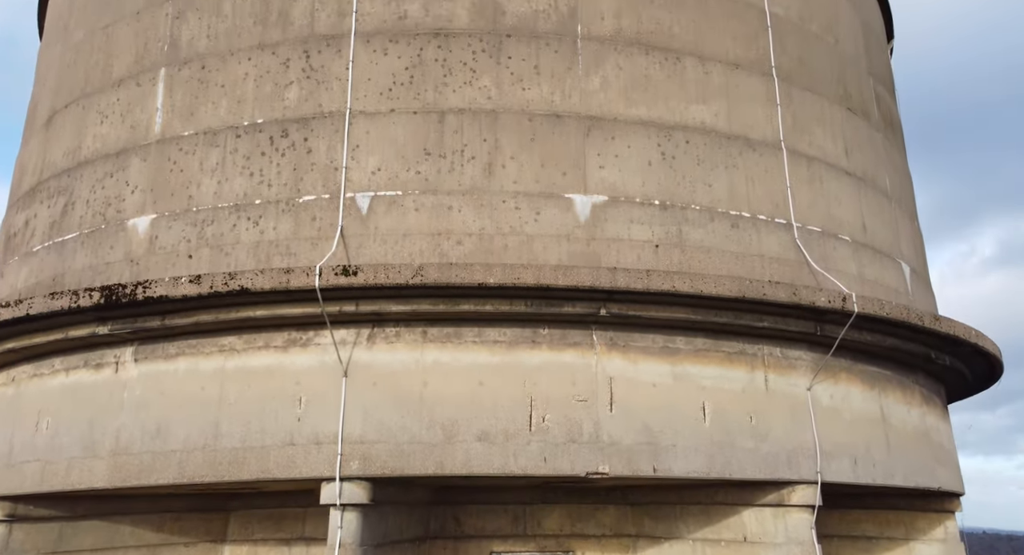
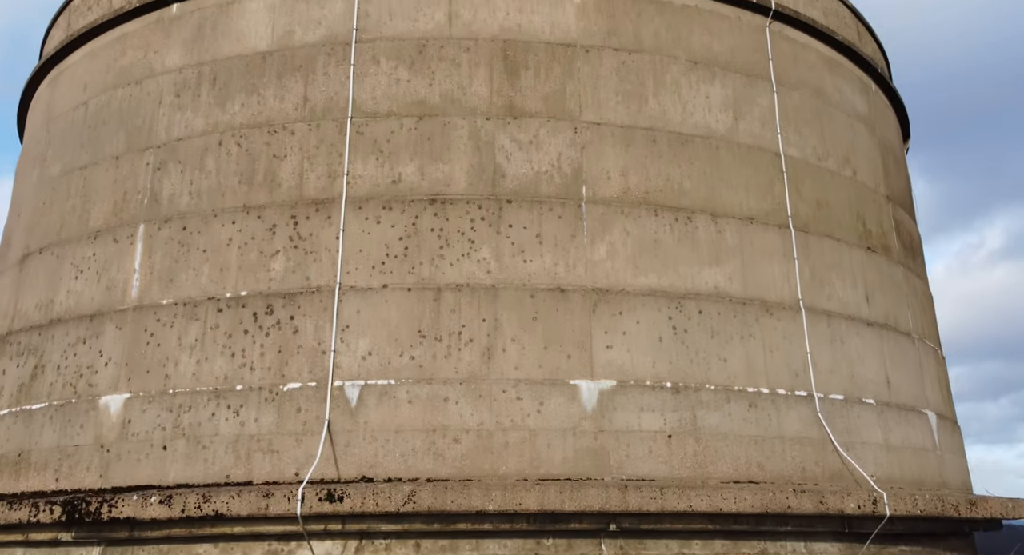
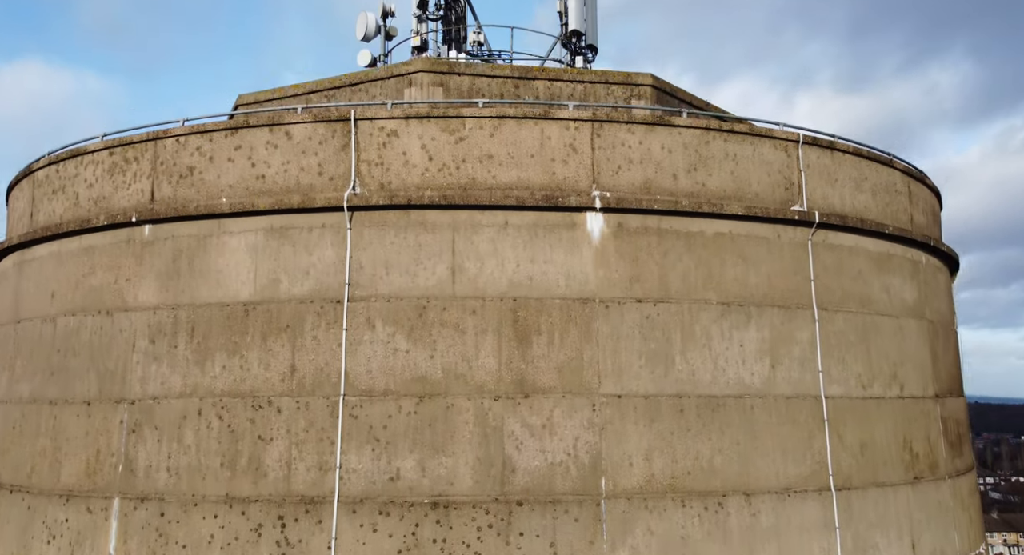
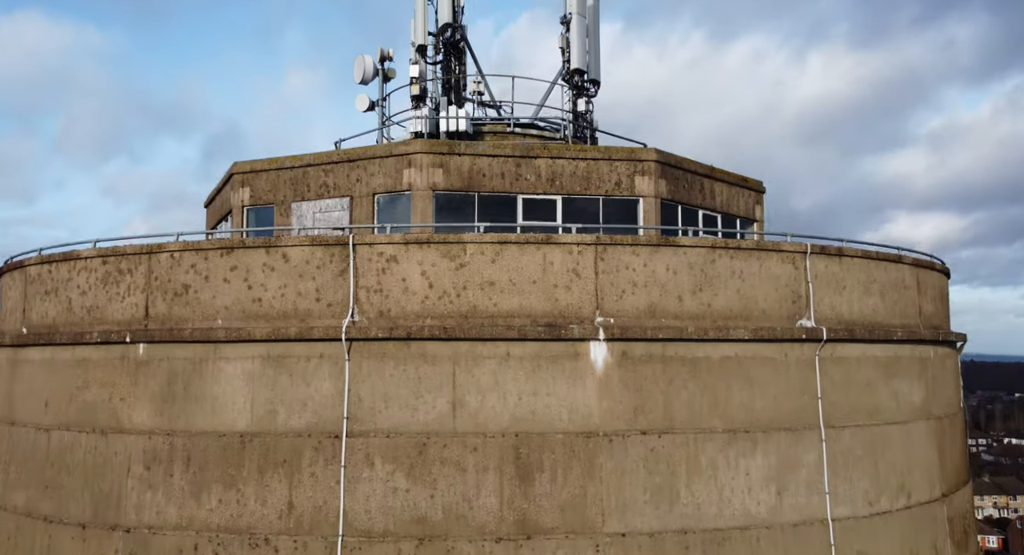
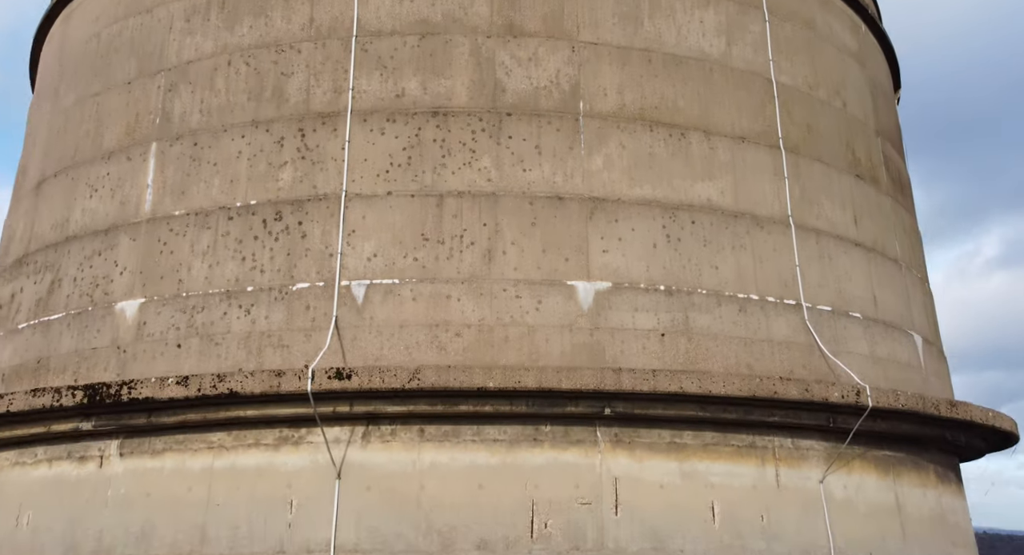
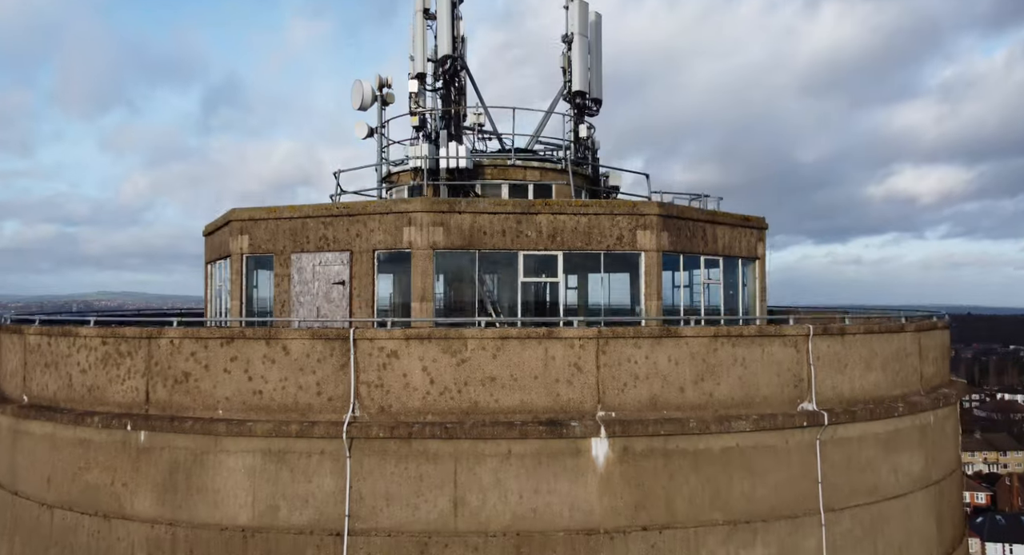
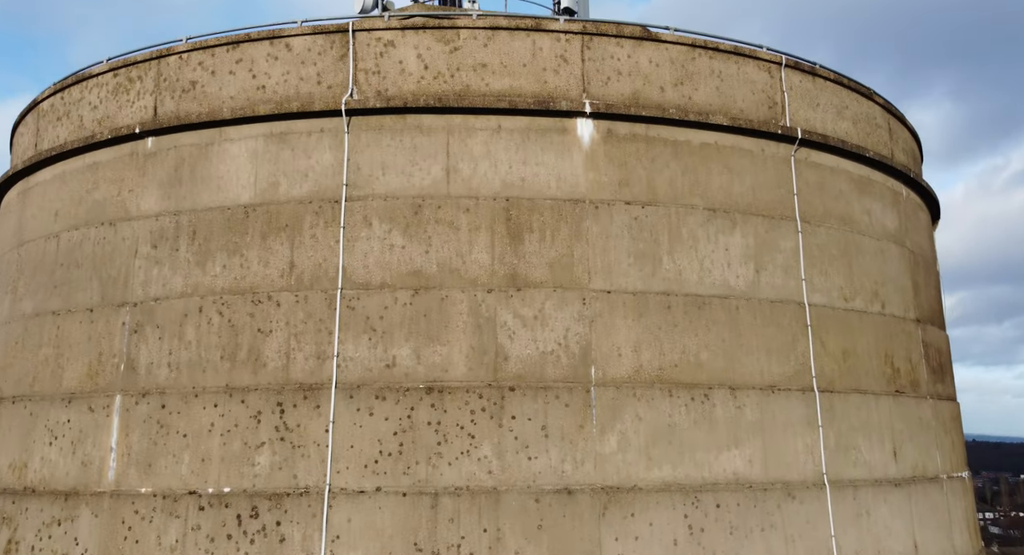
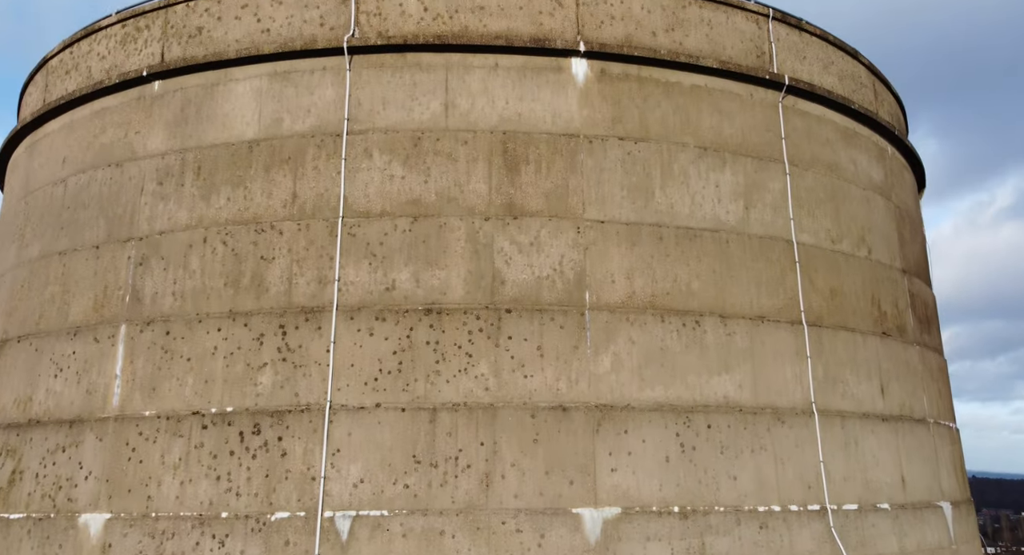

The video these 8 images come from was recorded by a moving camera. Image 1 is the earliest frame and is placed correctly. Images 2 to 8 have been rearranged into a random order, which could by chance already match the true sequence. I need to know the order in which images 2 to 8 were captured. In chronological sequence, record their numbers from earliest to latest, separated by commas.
5, 2, 8, 7, 3, 4, 6
